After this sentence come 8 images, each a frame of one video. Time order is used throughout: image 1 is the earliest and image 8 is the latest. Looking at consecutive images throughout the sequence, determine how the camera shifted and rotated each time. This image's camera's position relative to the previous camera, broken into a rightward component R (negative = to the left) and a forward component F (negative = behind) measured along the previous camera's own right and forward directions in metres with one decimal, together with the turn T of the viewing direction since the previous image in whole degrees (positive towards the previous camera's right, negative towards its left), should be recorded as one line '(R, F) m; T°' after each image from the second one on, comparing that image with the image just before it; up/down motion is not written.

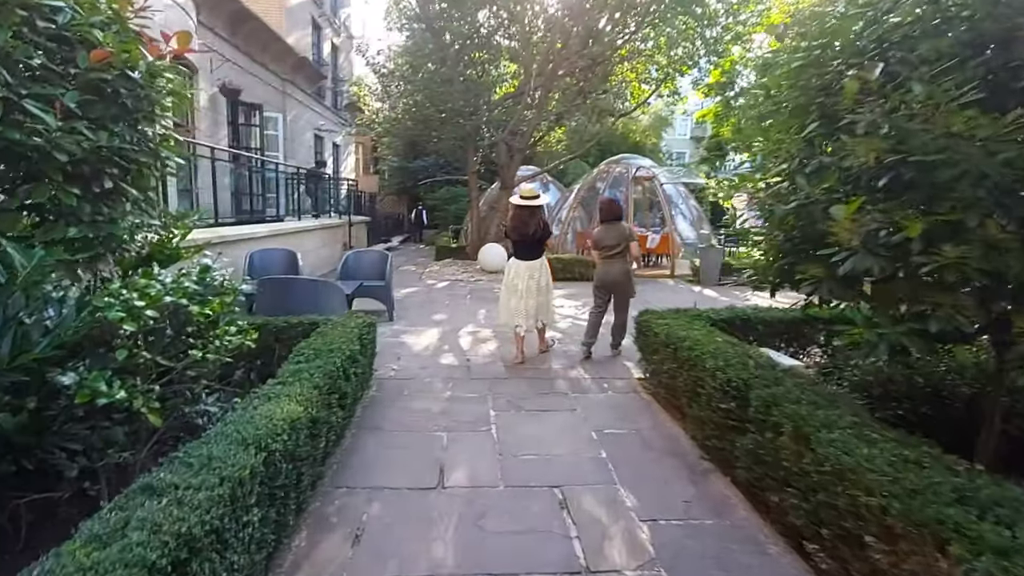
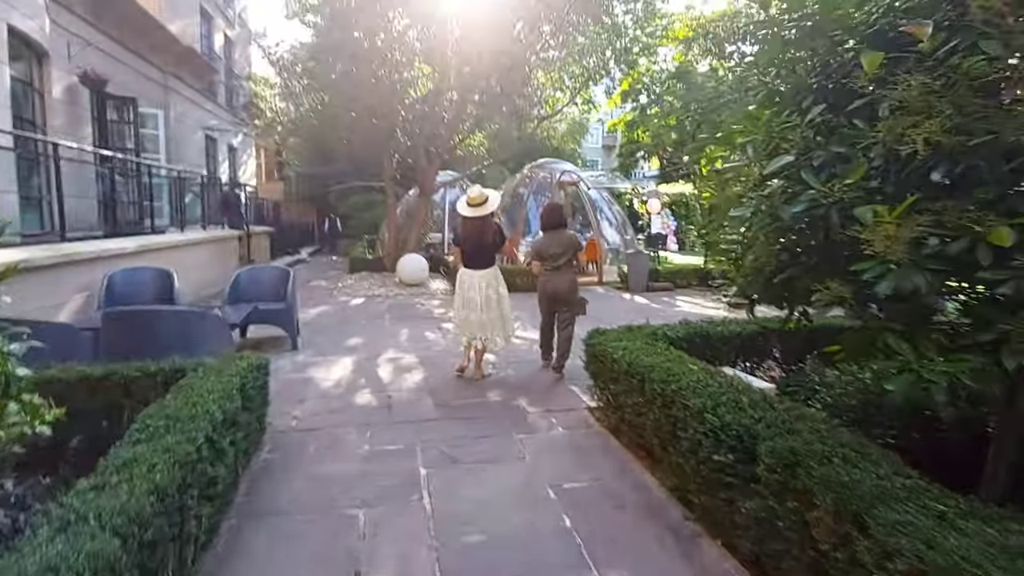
(-0.1, +0.7) m; +9°
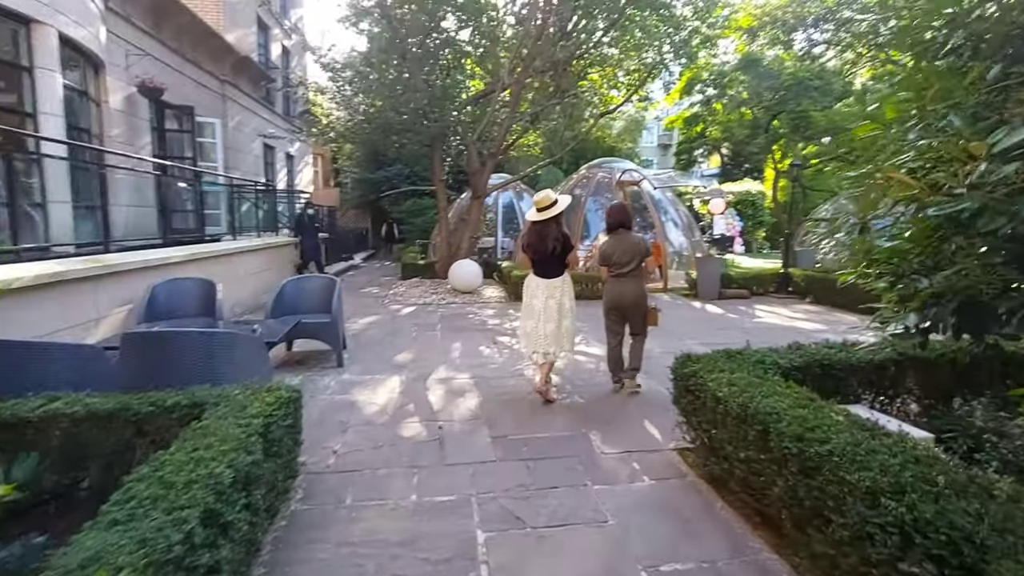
(-0.1, +0.6) m; -6°
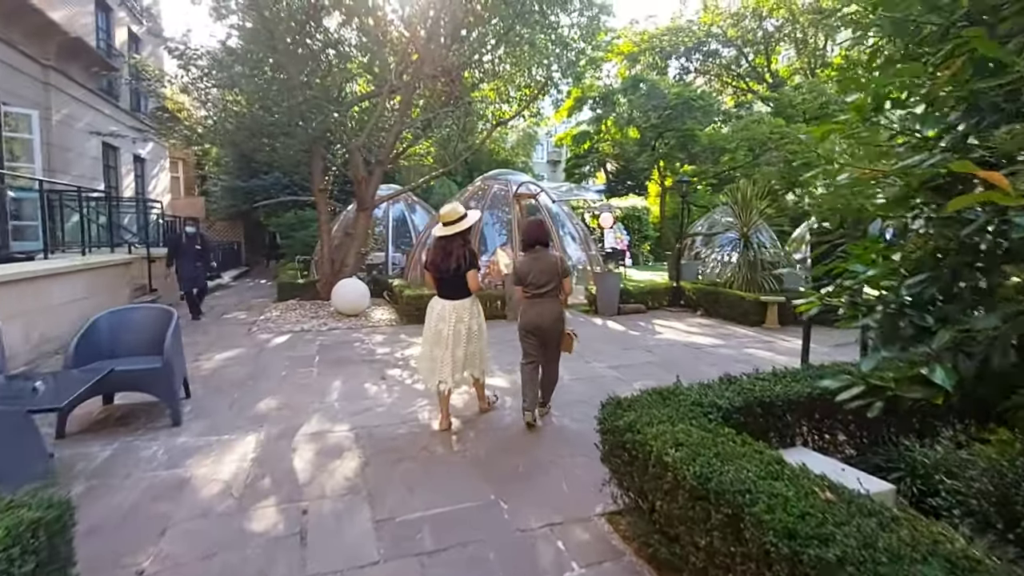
(0.0, +0.7) m; +11°
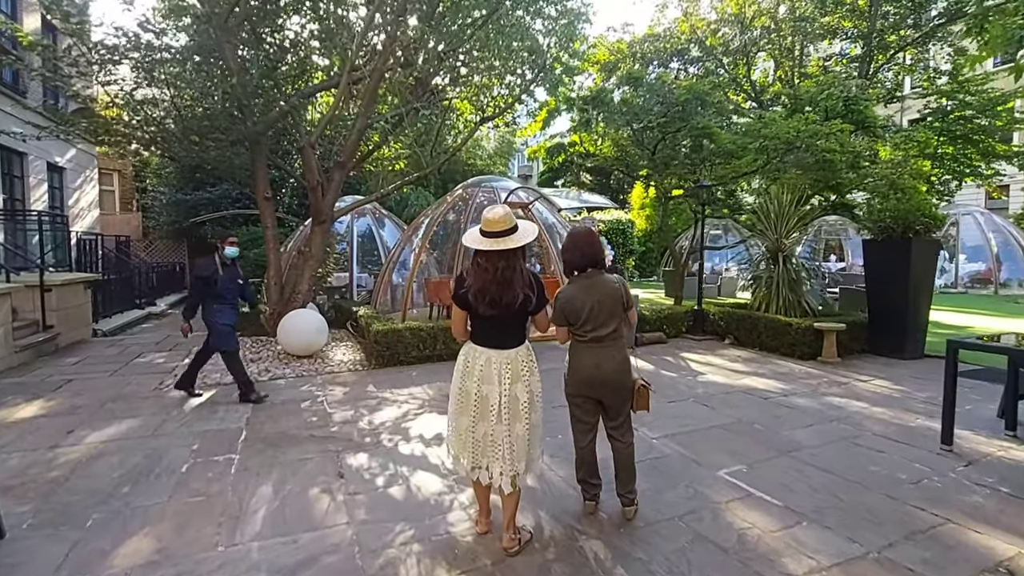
(-0.4, +1.7) m; +3°
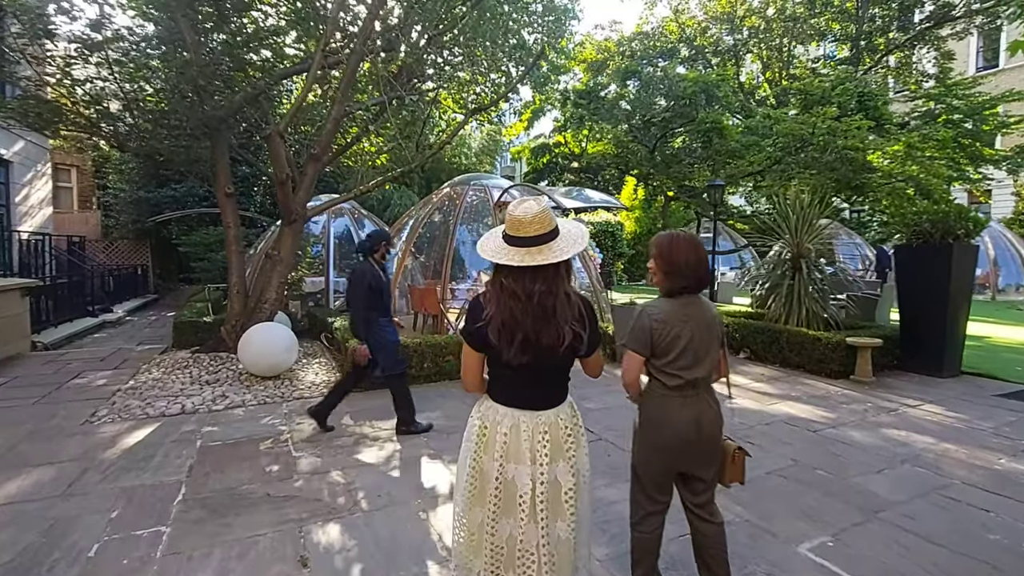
(-0.2, +0.8) m; +2°
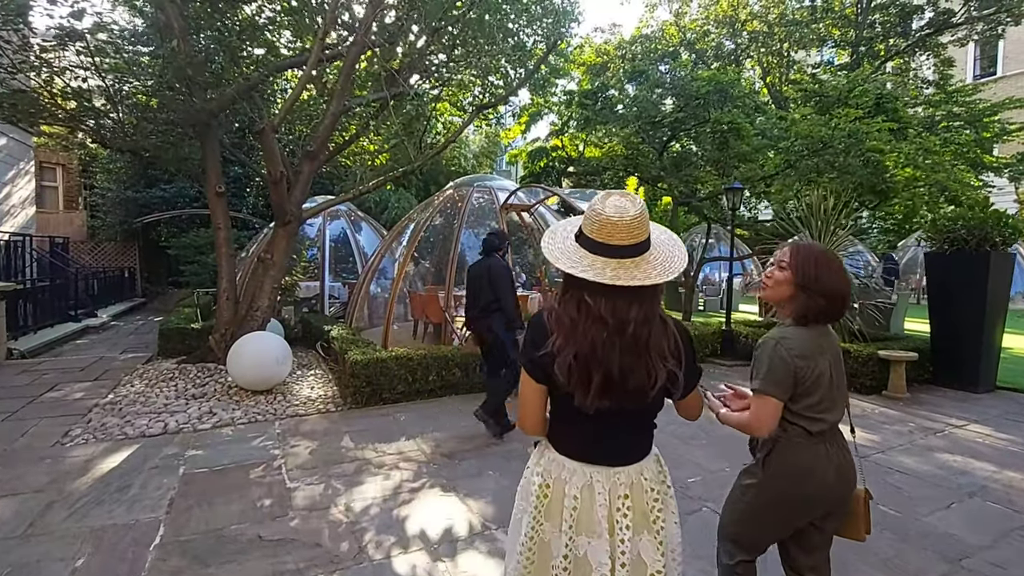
(-0.2, +0.4) m; +1°
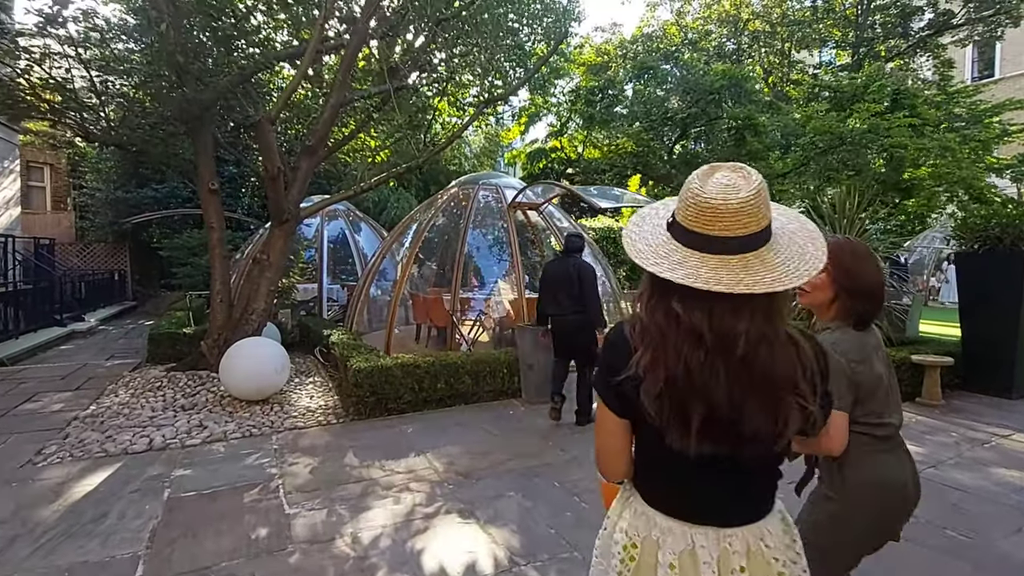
(-0.2, +0.3) m; 0°
